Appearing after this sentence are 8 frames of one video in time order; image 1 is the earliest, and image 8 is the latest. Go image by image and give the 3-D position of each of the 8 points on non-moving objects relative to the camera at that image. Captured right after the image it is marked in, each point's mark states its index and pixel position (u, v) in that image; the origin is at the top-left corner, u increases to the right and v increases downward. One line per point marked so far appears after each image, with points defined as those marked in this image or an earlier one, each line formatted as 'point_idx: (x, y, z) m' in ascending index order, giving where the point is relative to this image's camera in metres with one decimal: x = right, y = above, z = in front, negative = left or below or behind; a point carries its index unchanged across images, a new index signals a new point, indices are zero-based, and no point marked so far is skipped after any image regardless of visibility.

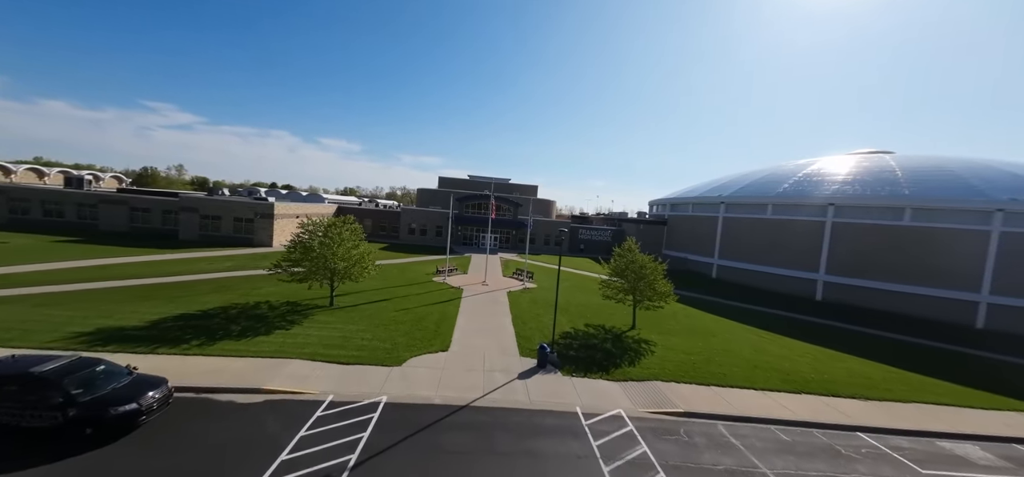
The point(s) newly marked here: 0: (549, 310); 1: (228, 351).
0: (+2.4, -4.6, +19.8) m
1: (-10.8, -4.3, +11.7) m
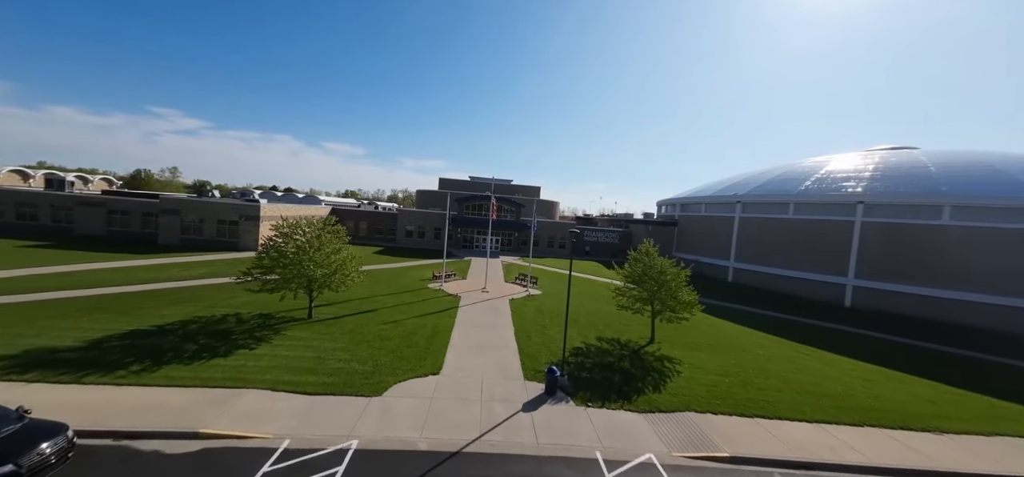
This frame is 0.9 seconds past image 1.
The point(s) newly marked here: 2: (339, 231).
0: (+2.5, -4.8, +17.7) m
1: (-10.7, -4.5, +9.7) m
2: (-9.2, +0.4, +16.1) m
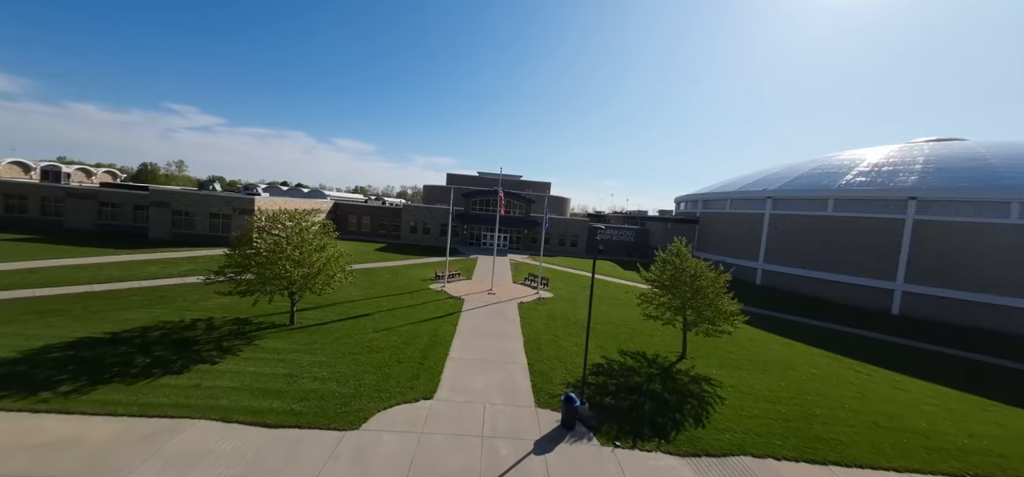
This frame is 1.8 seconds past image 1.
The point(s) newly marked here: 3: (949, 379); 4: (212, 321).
0: (+3.0, -4.6, +15.5) m
1: (-10.5, -4.3, +7.9) m
2: (-8.7, +0.6, +14.3) m
3: (+21.5, -6.9, +15.2) m
4: (-12.4, -3.5, +12.8) m
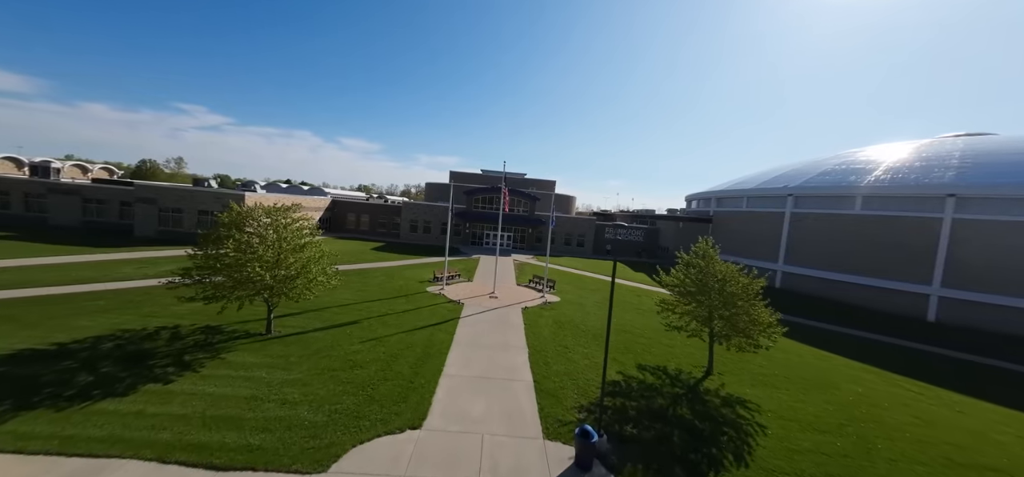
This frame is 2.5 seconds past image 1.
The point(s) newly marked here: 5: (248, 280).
0: (+3.1, -4.6, +13.9) m
1: (-10.4, -4.2, +6.5) m
2: (-8.6, +0.6, +12.8) m
3: (+21.7, -7.0, +13.4) m
4: (-12.3, -3.4, +11.4) m
5: (-8.8, -1.4, +10.3) m
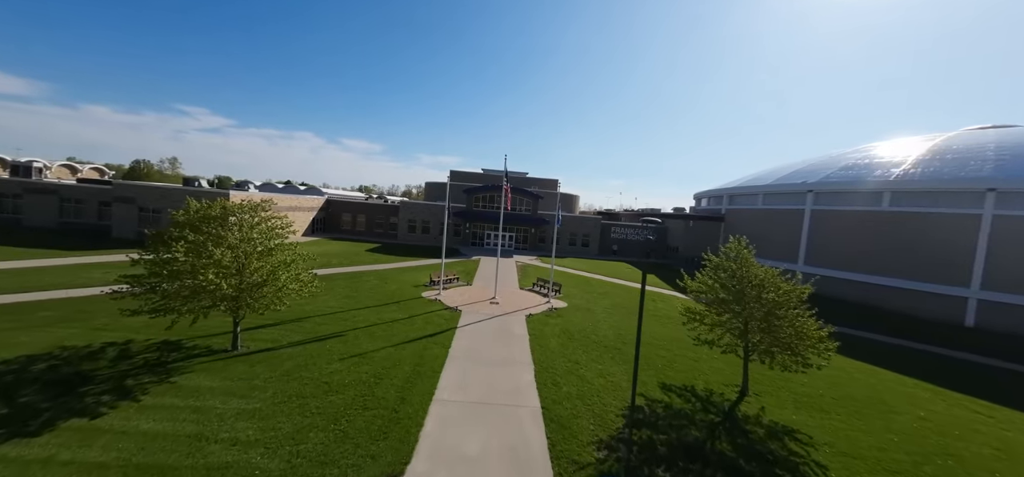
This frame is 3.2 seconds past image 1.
0: (+3.3, -4.6, +12.3) m
1: (-10.3, -4.3, +4.9) m
2: (-8.5, +0.6, +11.2) m
3: (+21.8, -6.9, +11.7) m
4: (-12.2, -3.5, +9.8) m
5: (-8.7, -1.4, +8.7) m
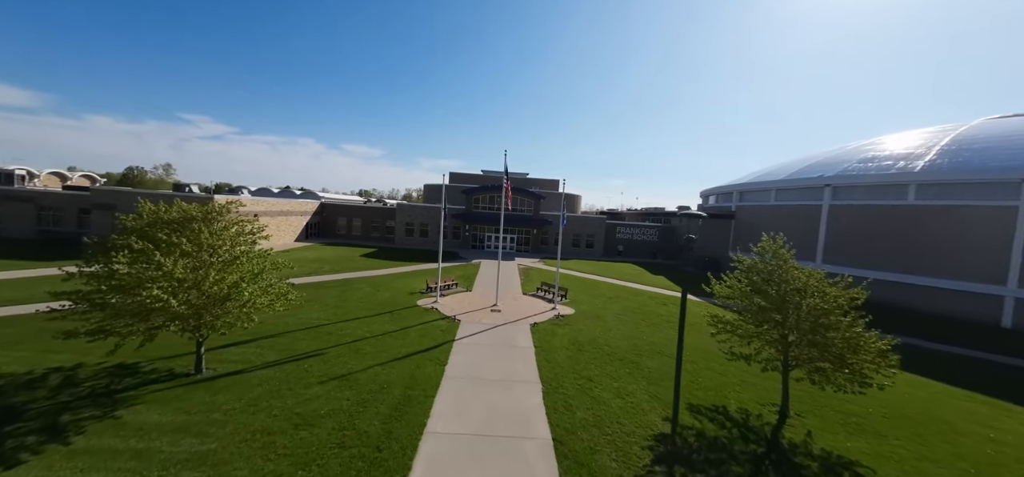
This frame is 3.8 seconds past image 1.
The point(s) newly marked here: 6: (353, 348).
0: (+3.4, -4.6, +10.9) m
1: (-10.2, -4.5, +3.6) m
2: (-8.4, +0.4, +9.9) m
3: (+22.0, -6.6, +10.2) m
4: (-12.1, -3.7, +8.5) m
5: (-8.7, -1.6, +7.4) m
6: (-5.8, -4.0, +11.3) m
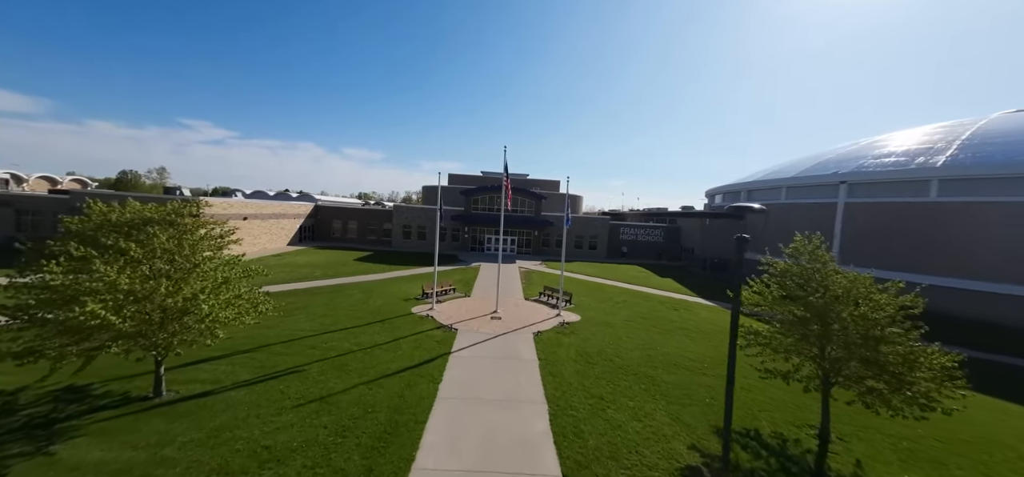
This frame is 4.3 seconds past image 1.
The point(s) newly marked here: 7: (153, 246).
0: (+3.5, -4.7, +9.8) m
1: (-10.1, -4.6, +2.5) m
2: (-8.4, +0.3, +8.9) m
3: (+22.1, -6.5, +9.0) m
4: (-12.0, -3.9, +7.4) m
5: (-8.6, -1.7, +6.3) m
6: (-5.7, -4.1, +10.2) m
7: (-8.2, -0.2, +7.3) m
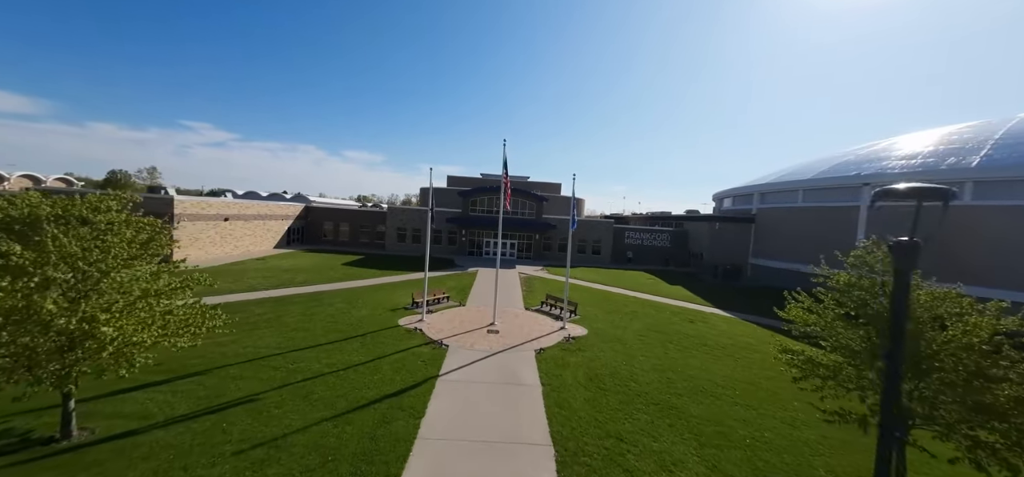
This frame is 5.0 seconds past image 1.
0: (+3.4, -4.8, +8.1) m
1: (-10.2, -4.5, +0.8) m
2: (-8.4, +0.2, +7.3) m
3: (+22.0, -6.7, +7.3) m
4: (-12.1, -3.9, +5.8) m
5: (-8.7, -1.7, +4.7) m
6: (-5.8, -4.1, +8.5) m
7: (-8.3, -0.2, +5.7) m
